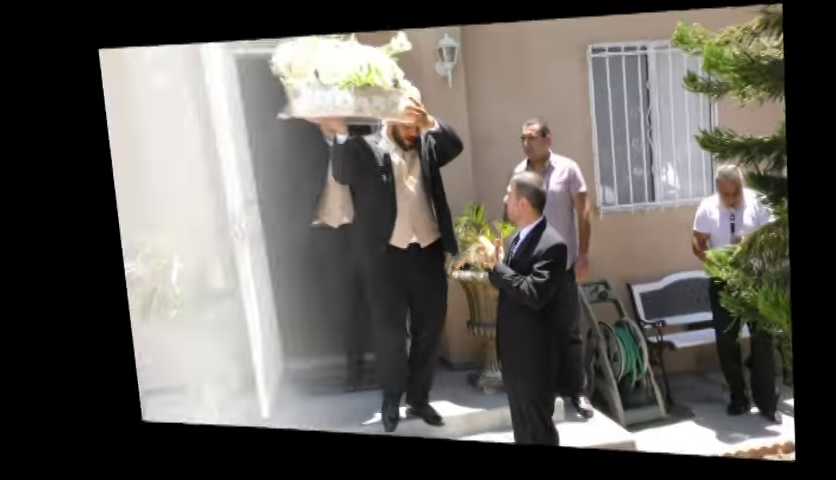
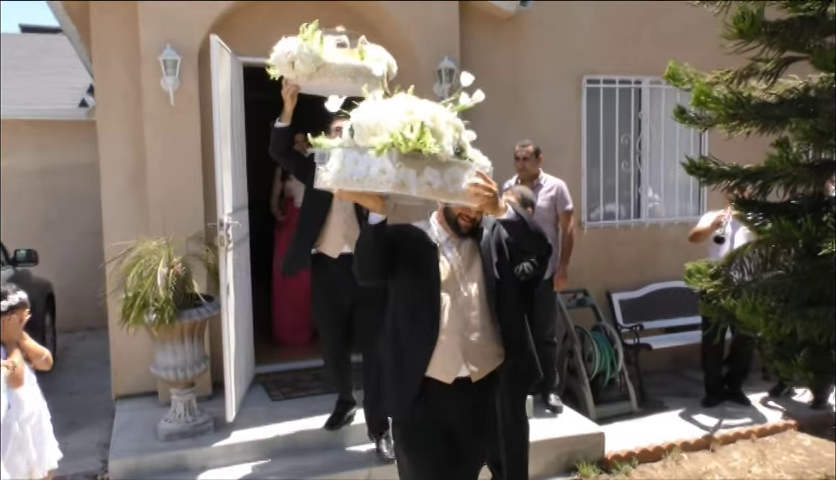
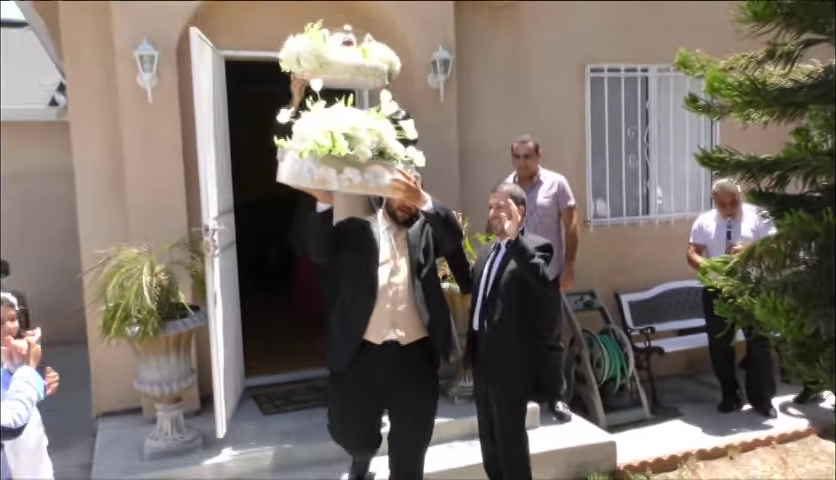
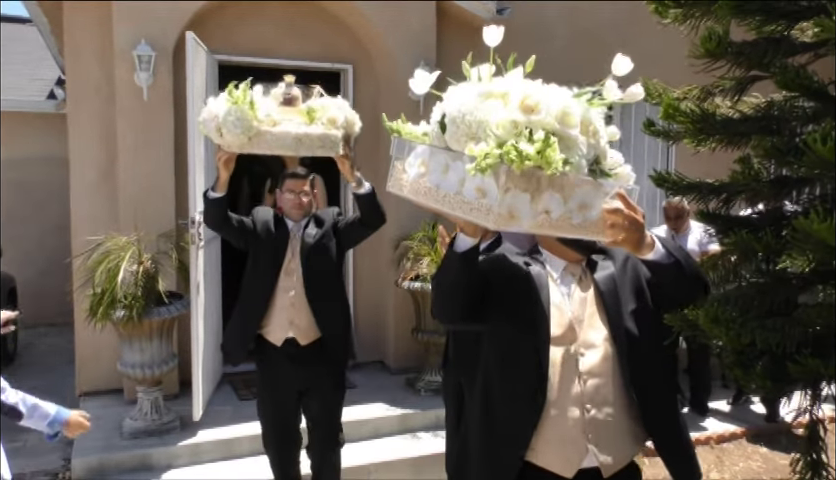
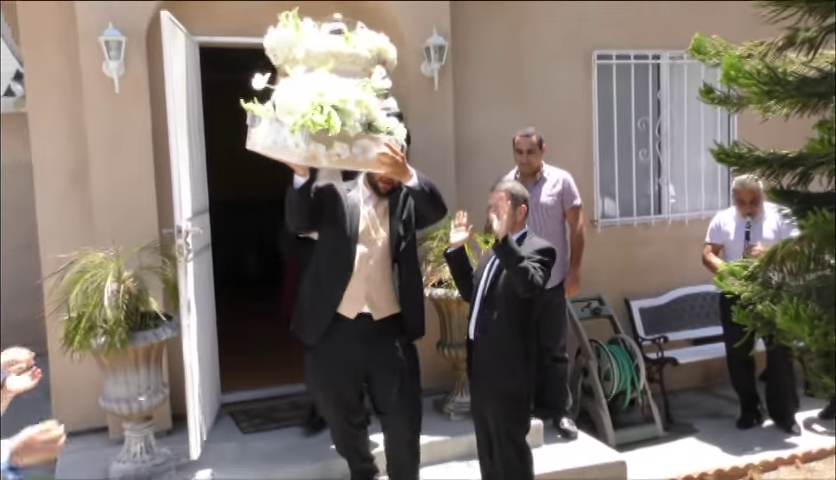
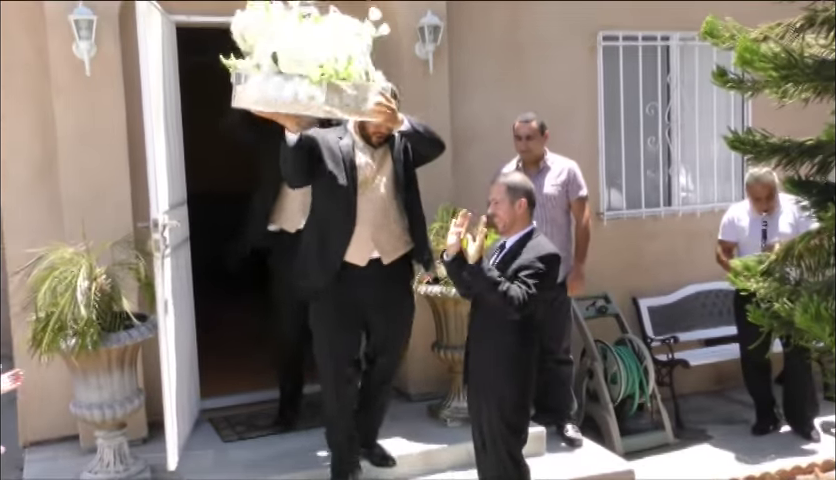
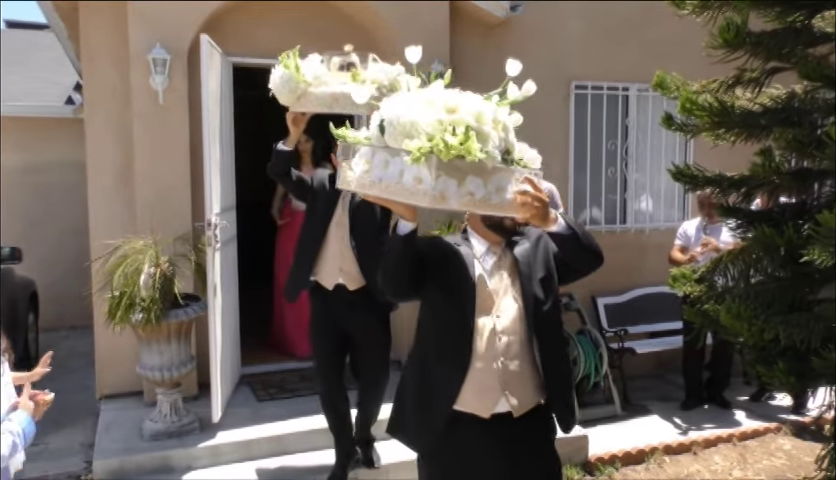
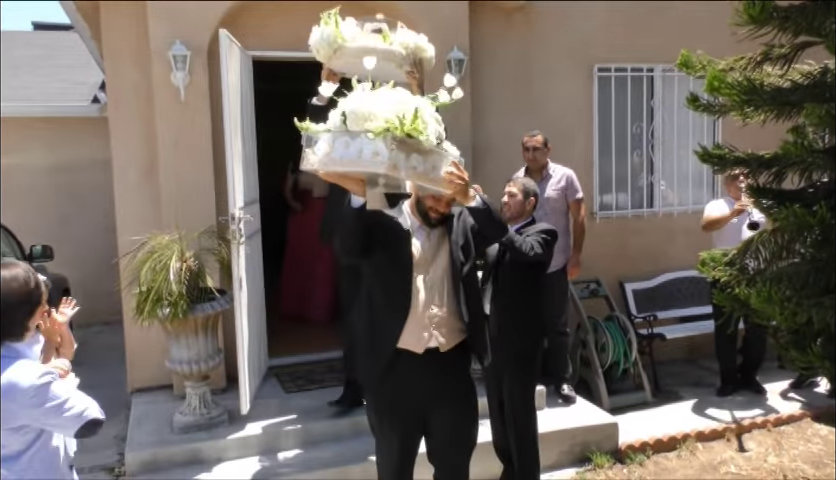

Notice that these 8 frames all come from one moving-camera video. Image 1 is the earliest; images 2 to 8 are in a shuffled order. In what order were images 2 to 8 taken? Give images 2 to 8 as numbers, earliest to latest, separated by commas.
6, 5, 3, 8, 2, 7, 4
